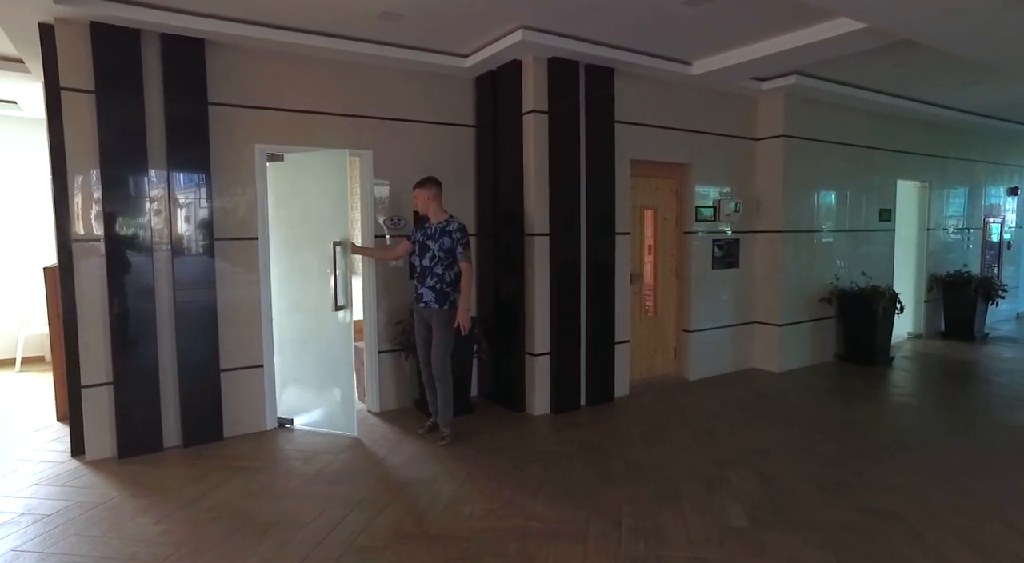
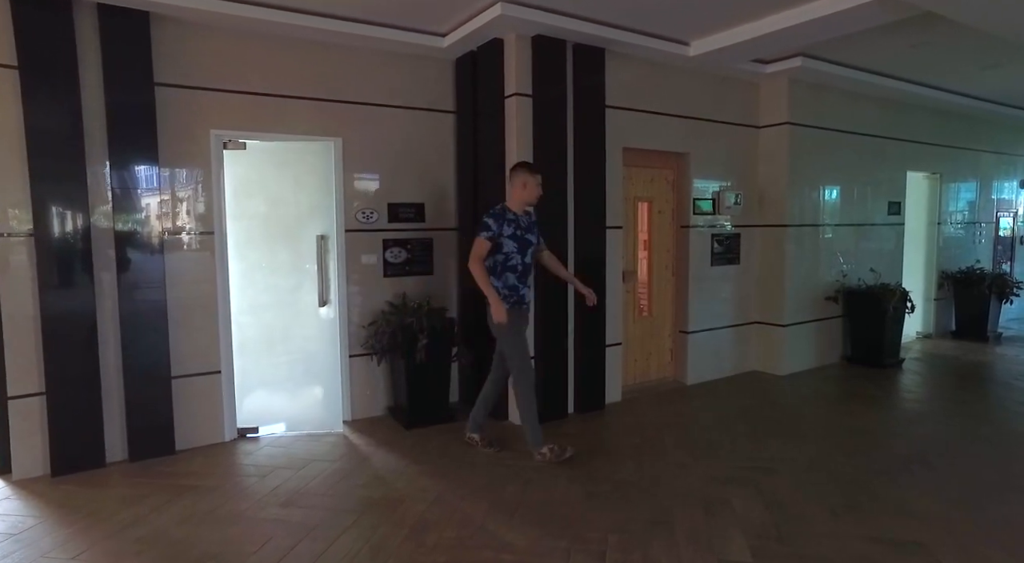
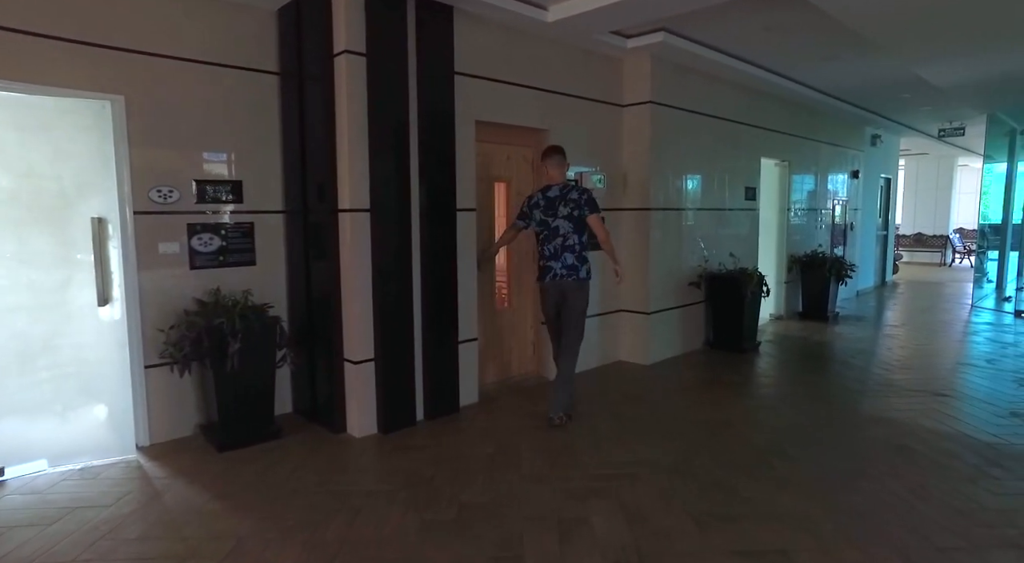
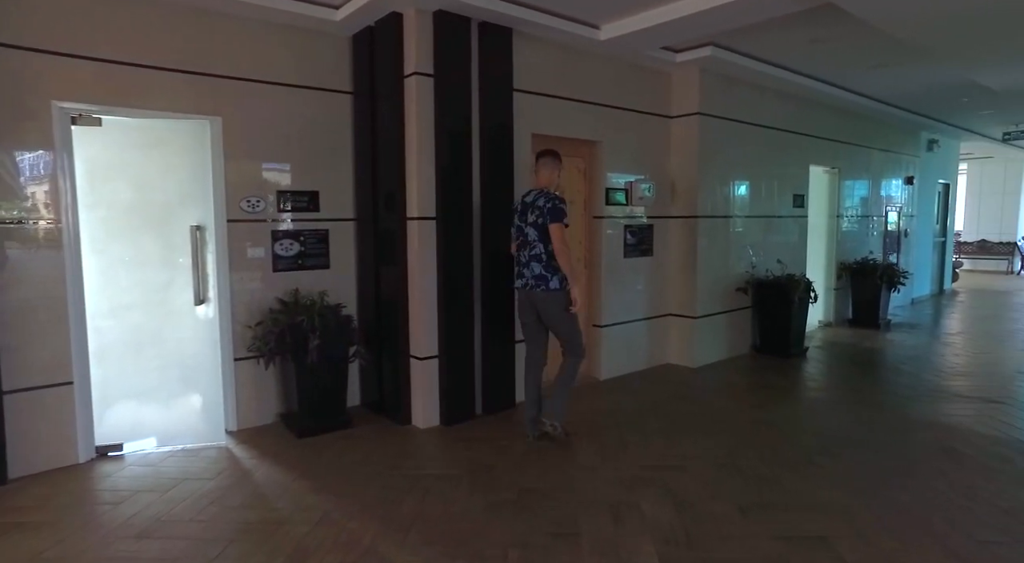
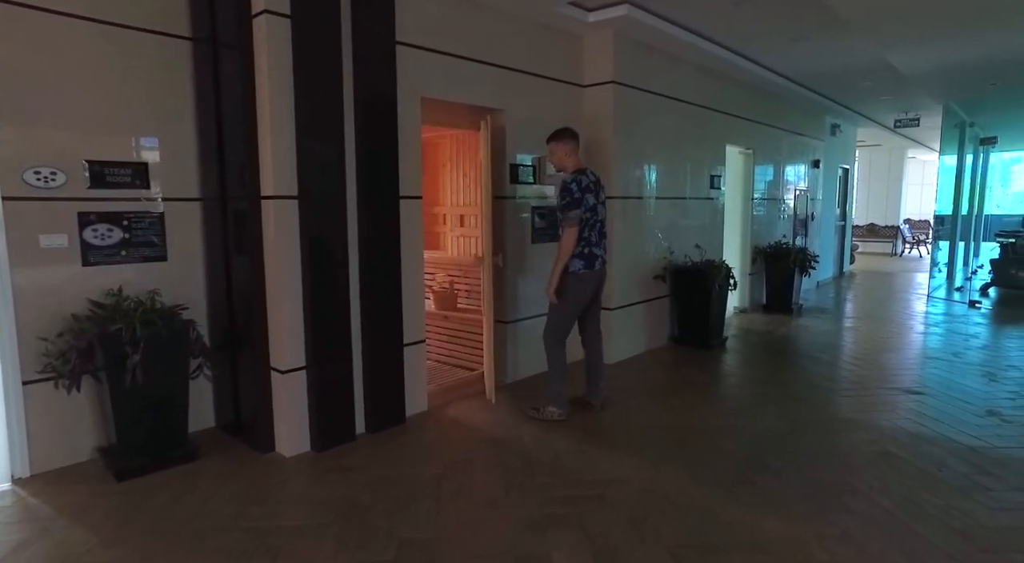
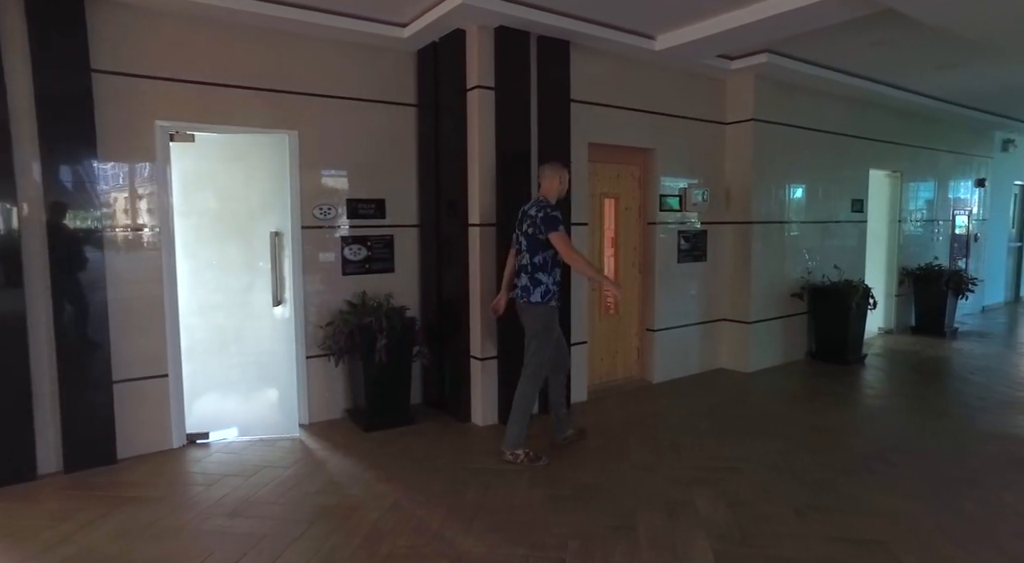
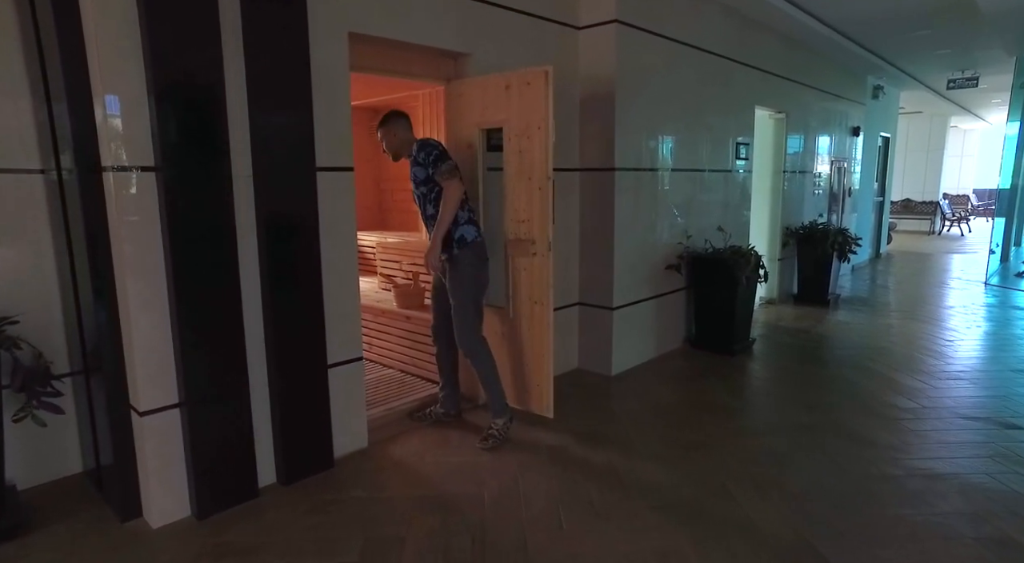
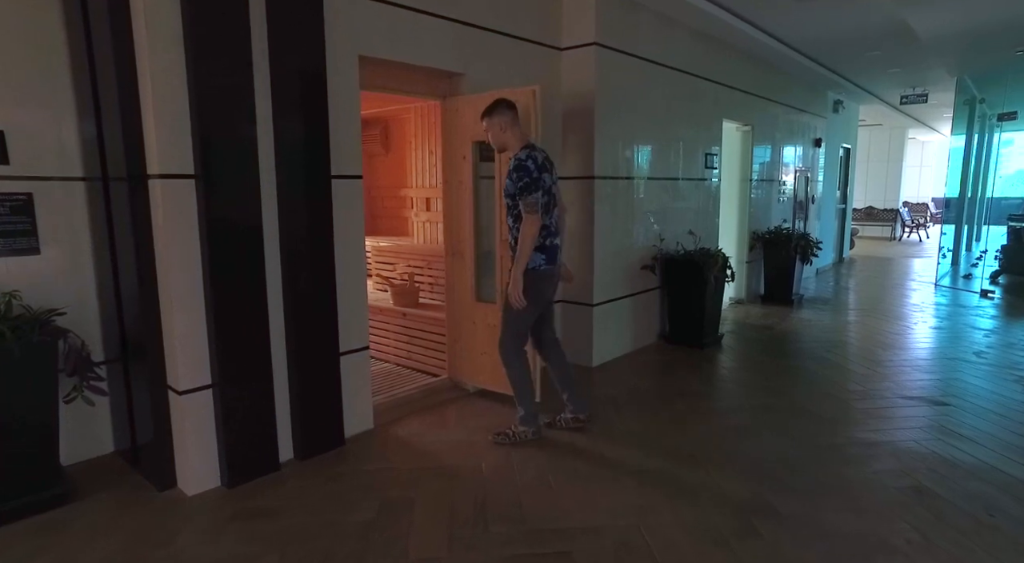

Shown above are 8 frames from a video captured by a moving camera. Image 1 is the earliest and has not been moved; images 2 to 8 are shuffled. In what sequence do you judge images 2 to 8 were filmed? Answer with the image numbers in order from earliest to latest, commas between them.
2, 6, 4, 3, 5, 8, 7
